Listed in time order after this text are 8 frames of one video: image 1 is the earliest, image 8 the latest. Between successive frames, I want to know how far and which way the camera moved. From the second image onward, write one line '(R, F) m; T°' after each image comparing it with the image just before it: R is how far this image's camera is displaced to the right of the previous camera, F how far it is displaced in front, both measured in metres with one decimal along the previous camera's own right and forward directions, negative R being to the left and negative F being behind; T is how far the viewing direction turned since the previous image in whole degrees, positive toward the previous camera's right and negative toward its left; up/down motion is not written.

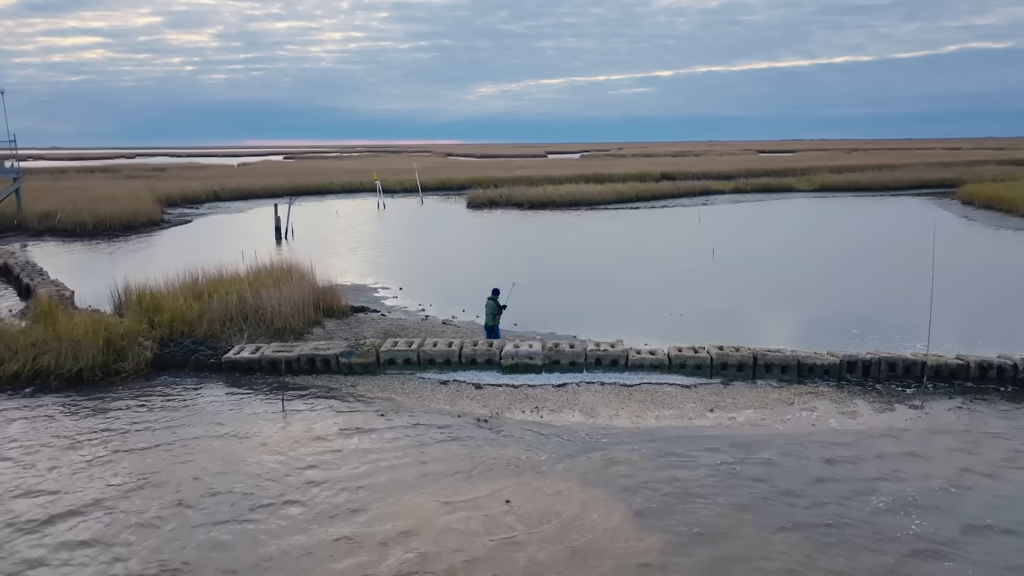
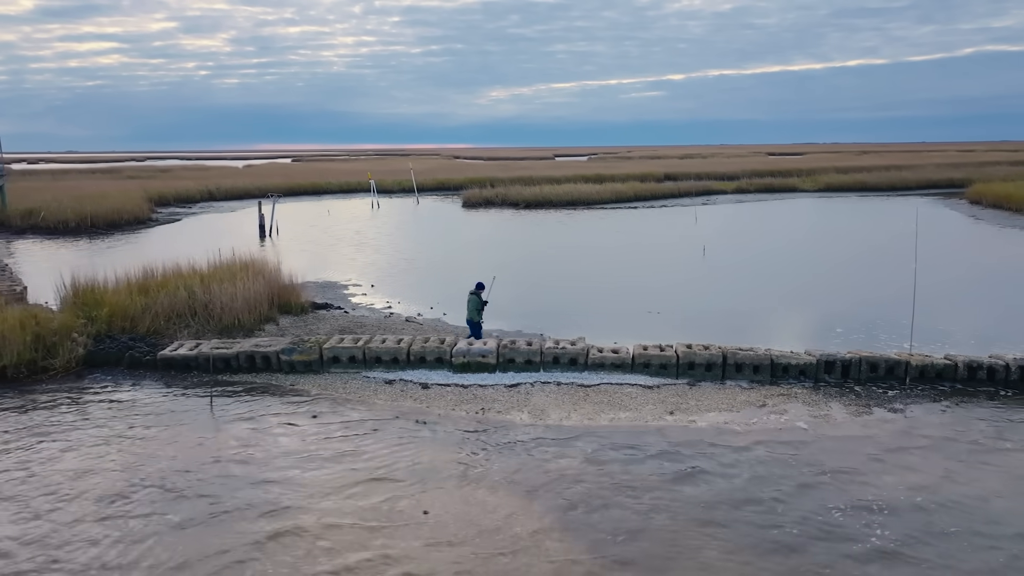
(+0.8, +0.7) m; -1°
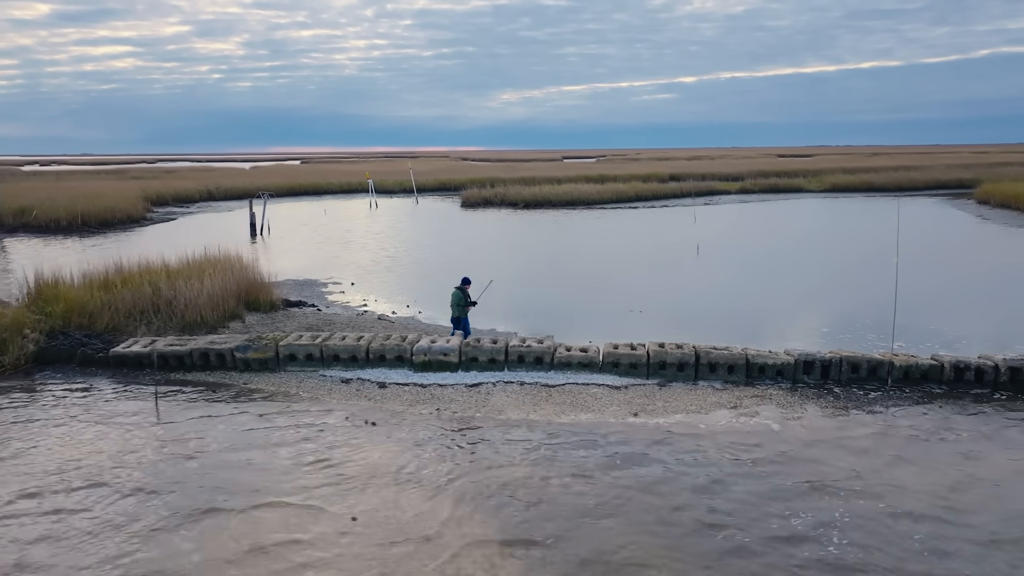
(+0.6, +0.4) m; -1°
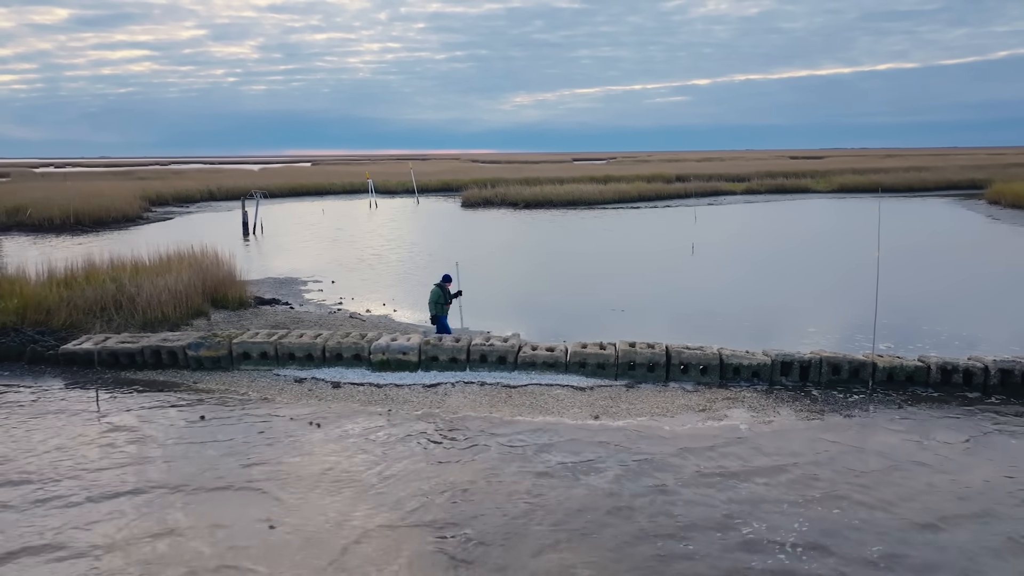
(+0.6, +0.4) m; -1°
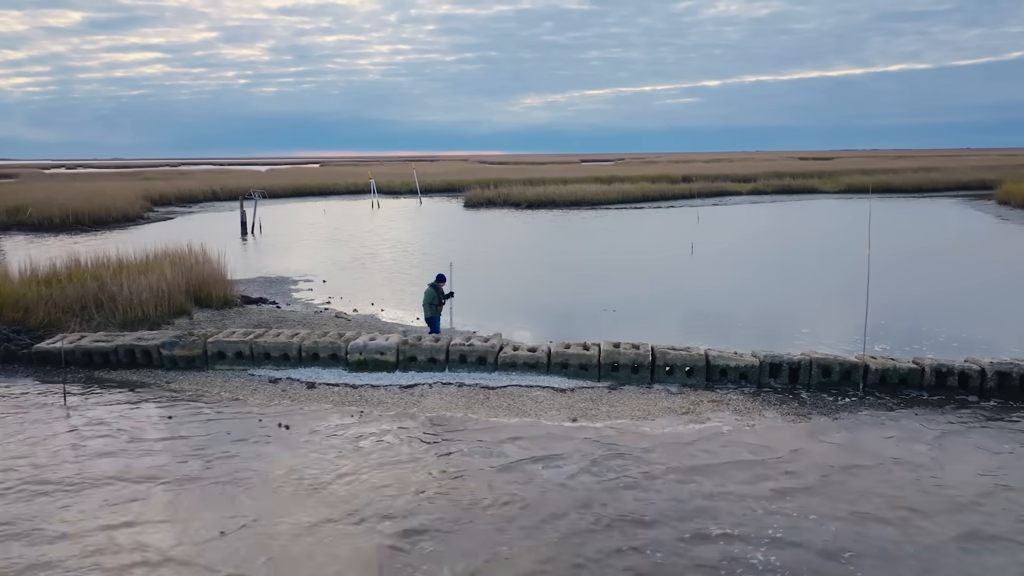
(+0.3, +0.2) m; -1°
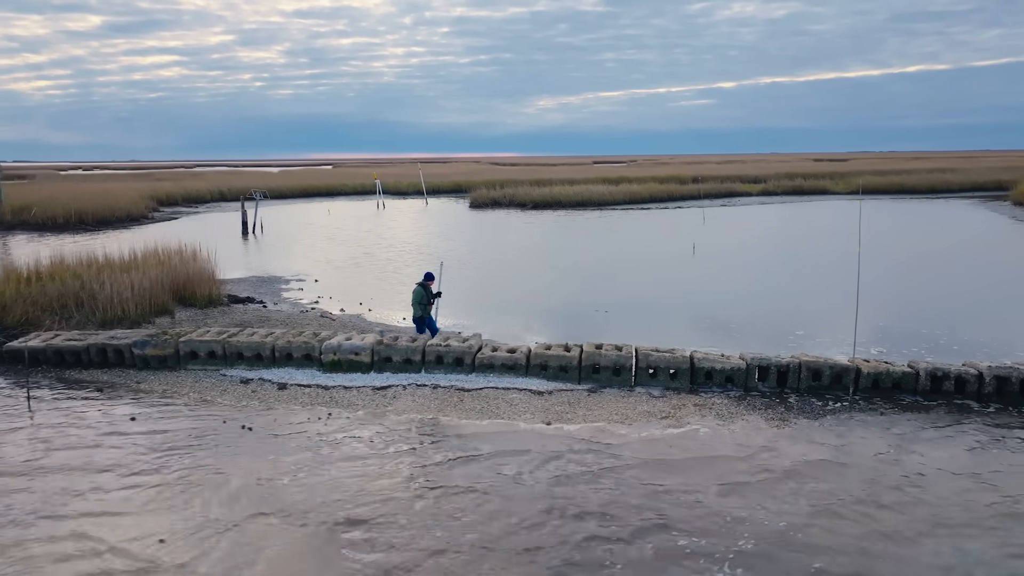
(+0.4, +0.3) m; -1°
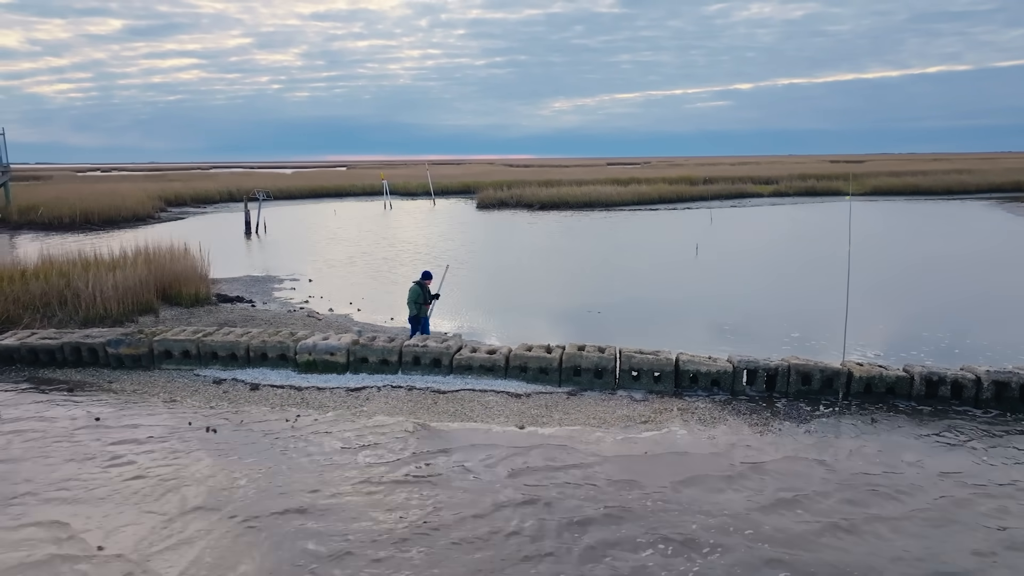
(+0.4, +0.3) m; -1°
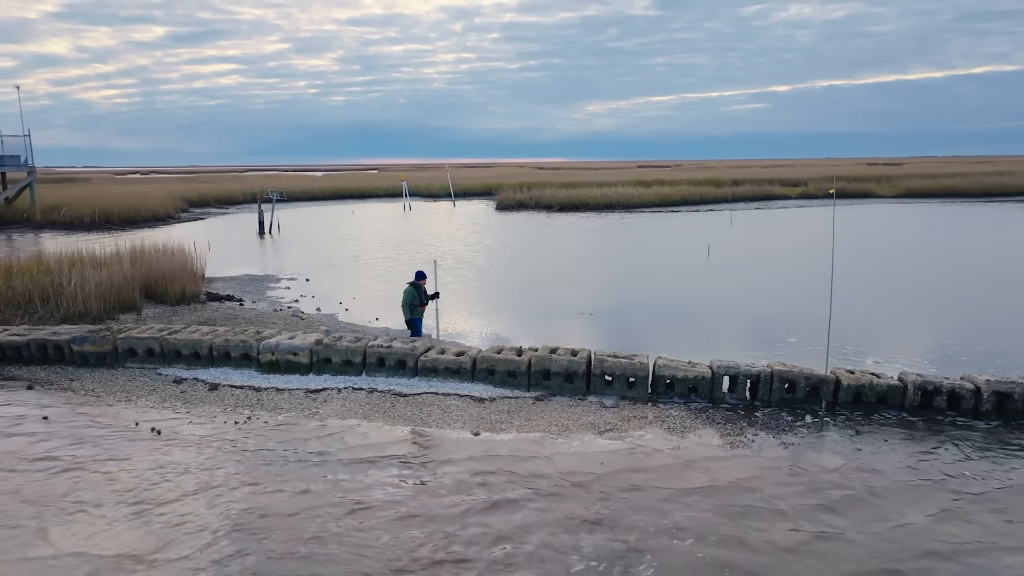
(+0.7, +0.4) m; -3°
